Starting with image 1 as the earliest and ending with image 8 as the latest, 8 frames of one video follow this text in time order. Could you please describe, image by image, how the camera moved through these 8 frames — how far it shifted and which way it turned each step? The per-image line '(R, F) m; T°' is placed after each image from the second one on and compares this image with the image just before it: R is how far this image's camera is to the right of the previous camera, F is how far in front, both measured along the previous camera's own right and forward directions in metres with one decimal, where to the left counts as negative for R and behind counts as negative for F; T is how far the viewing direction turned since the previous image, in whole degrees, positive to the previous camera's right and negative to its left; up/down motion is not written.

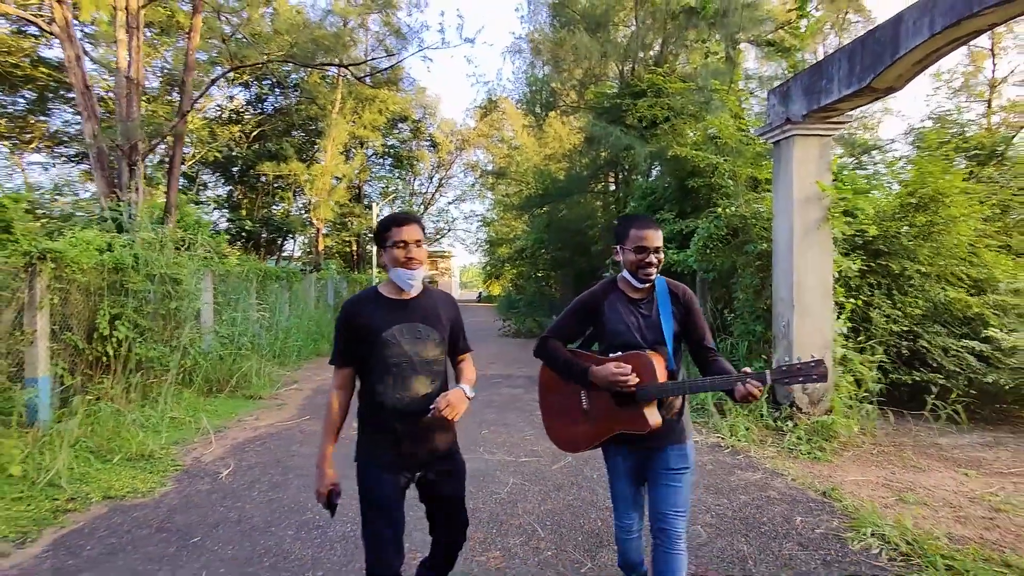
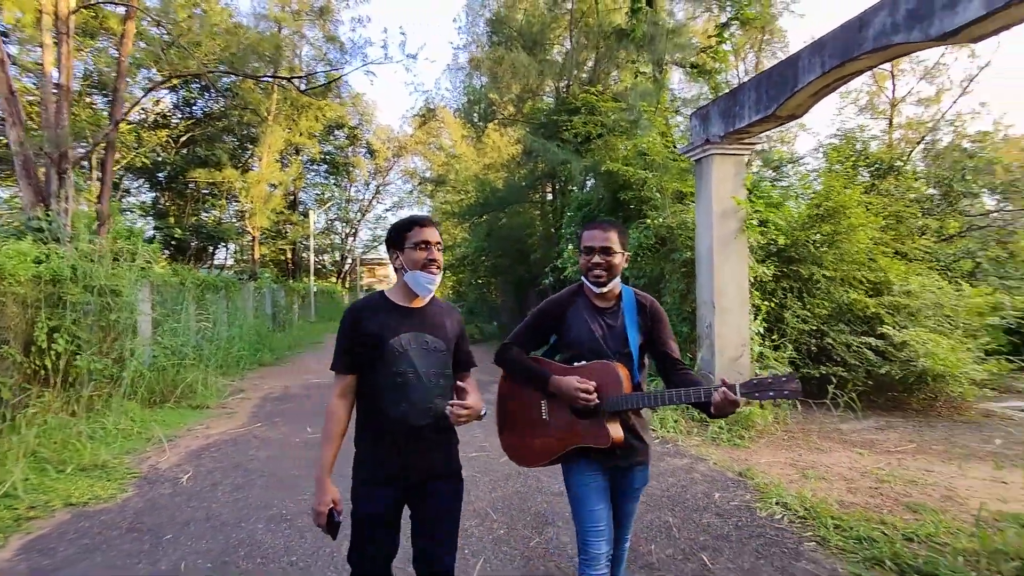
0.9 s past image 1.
(-0.1, -0.4) m; +6°
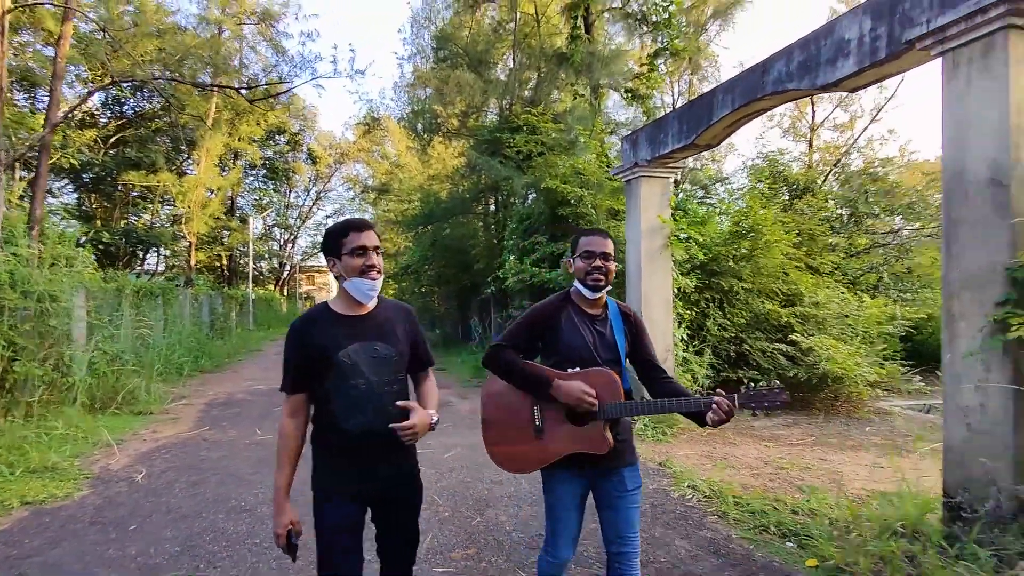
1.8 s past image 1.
(0.0, -0.4) m; +5°
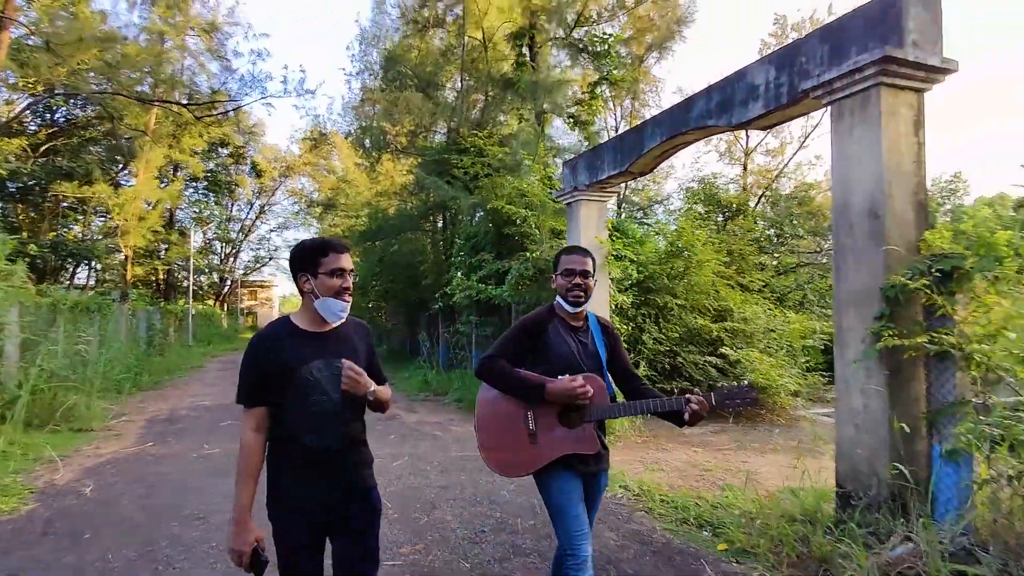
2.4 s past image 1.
(0.0, -0.3) m; +5°
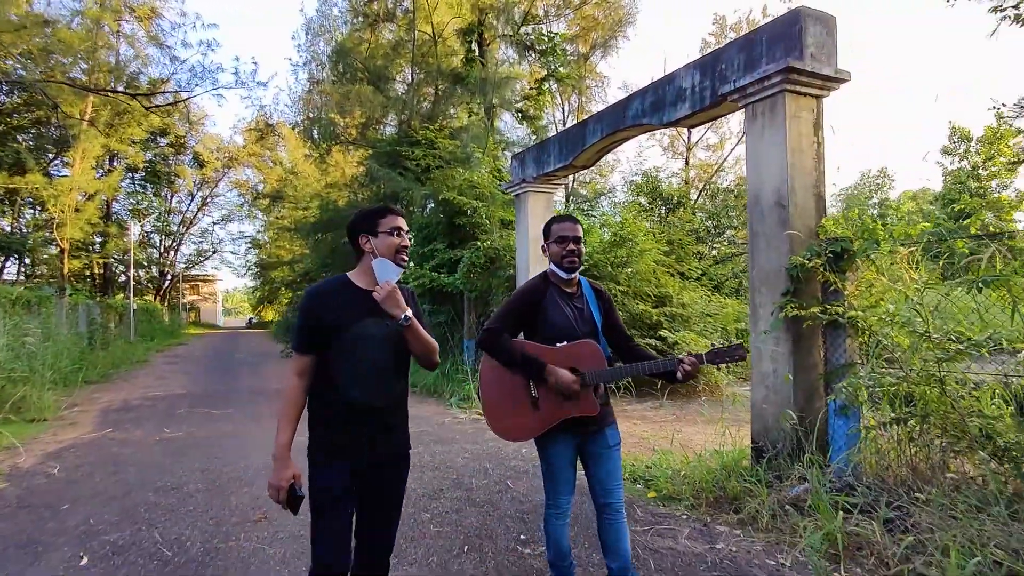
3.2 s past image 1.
(0.0, -0.4) m; +5°
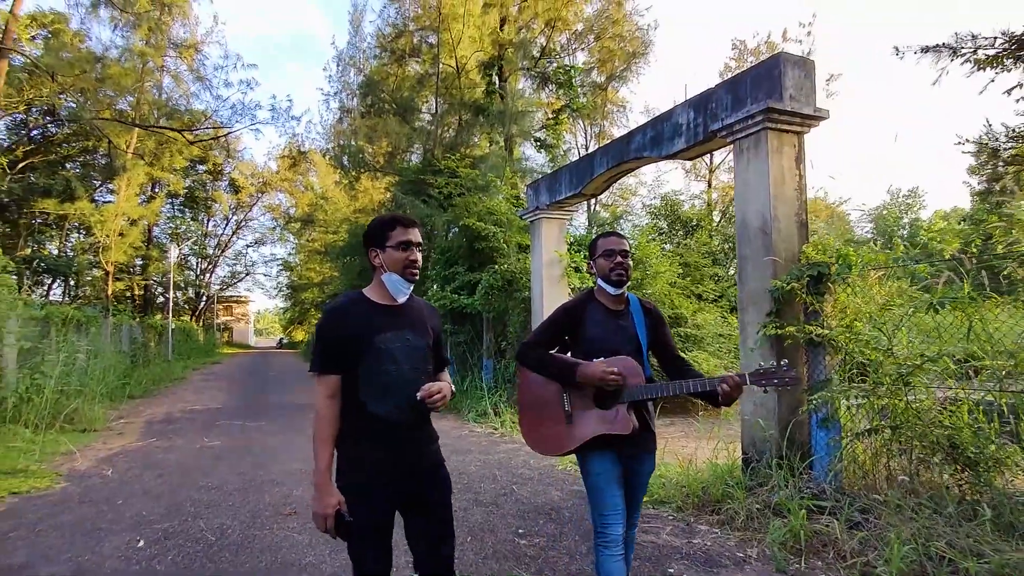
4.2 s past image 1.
(+0.2, -0.4) m; -2°
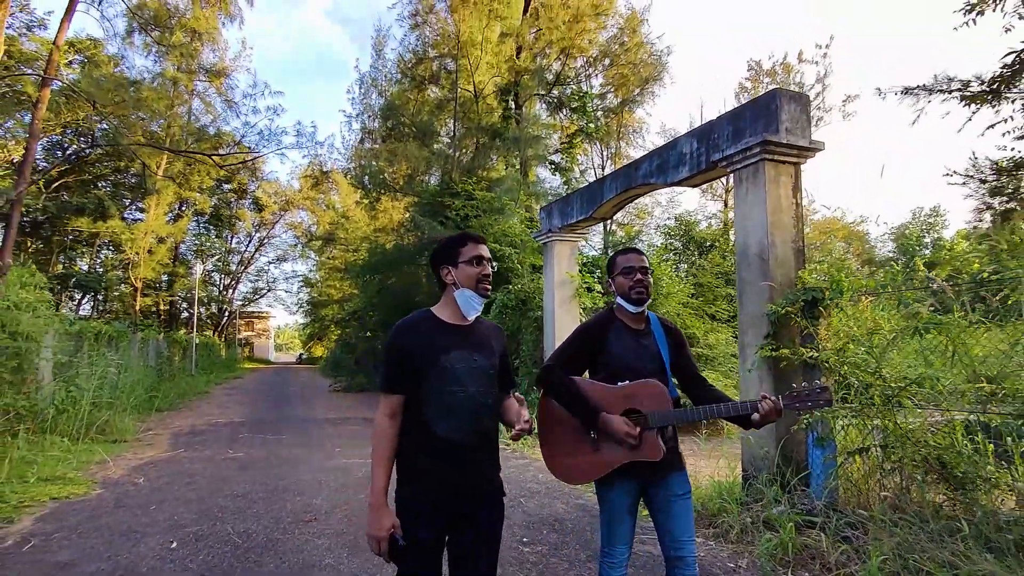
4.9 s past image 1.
(+0.1, -0.3) m; -2°
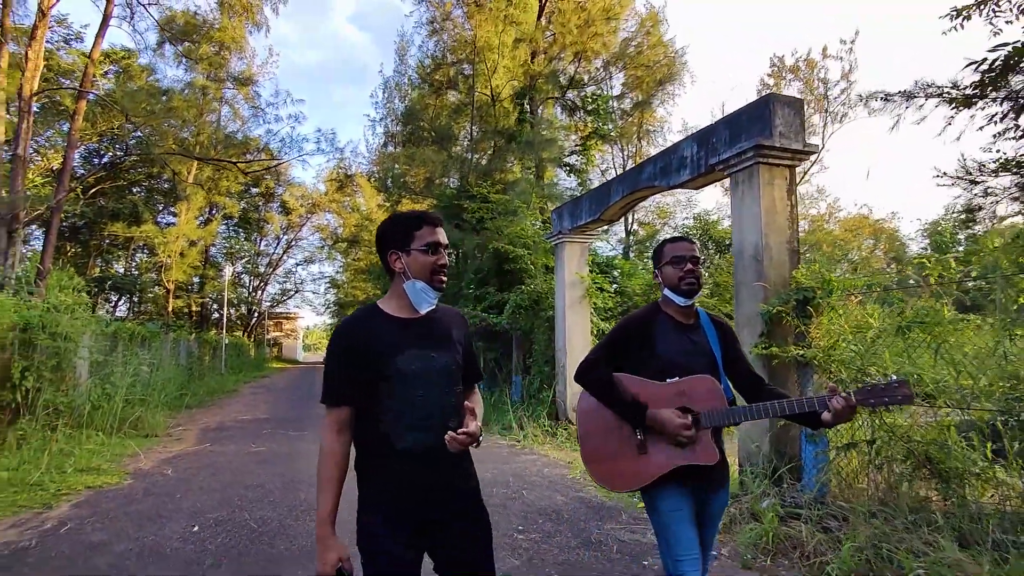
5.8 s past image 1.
(+0.2, -0.2) m; -2°
